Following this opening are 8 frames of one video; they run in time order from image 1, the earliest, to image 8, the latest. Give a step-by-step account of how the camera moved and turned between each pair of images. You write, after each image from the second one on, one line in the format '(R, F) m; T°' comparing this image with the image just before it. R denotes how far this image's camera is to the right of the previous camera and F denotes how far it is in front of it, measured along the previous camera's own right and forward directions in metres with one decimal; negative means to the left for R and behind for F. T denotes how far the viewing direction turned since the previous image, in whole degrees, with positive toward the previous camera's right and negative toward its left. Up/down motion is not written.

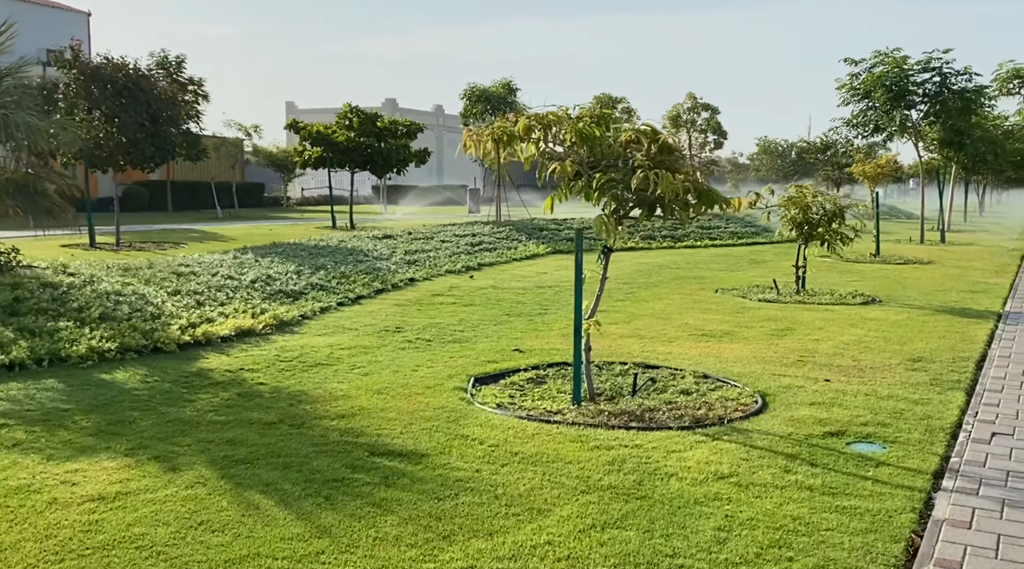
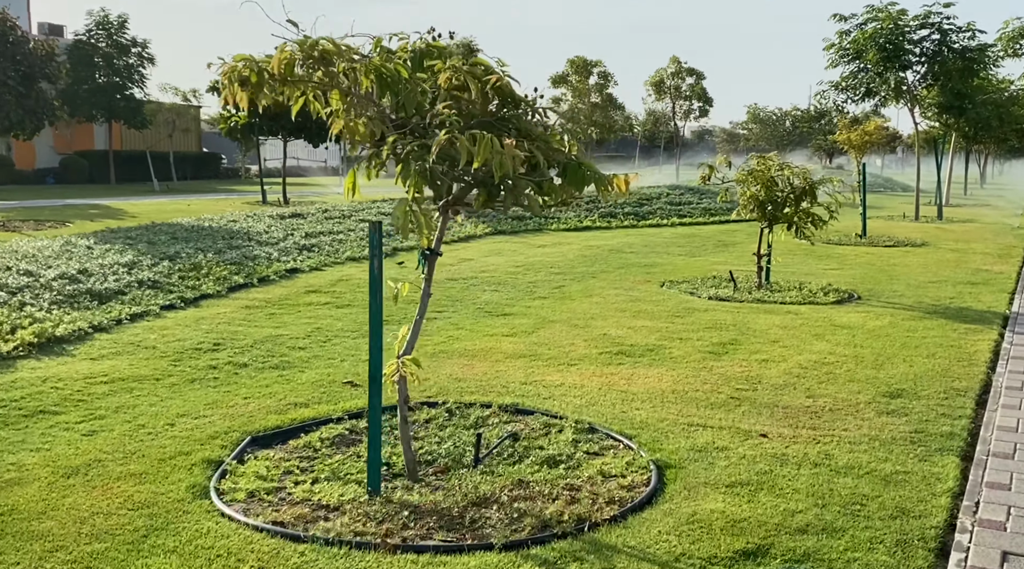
(+0.9, +2.0) m; 0°
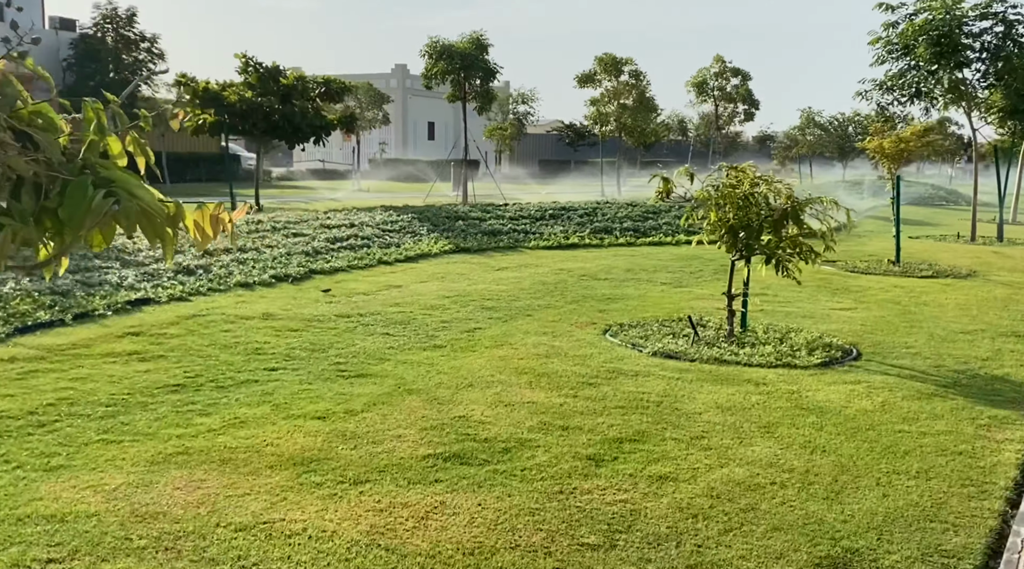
(+1.3, +2.1) m; -4°
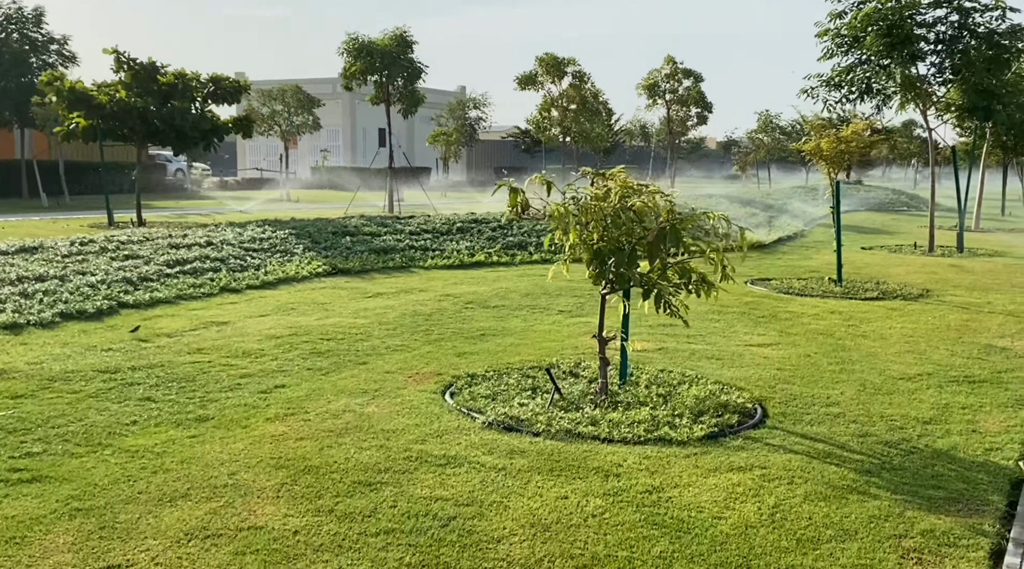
(+1.0, +1.7) m; +2°
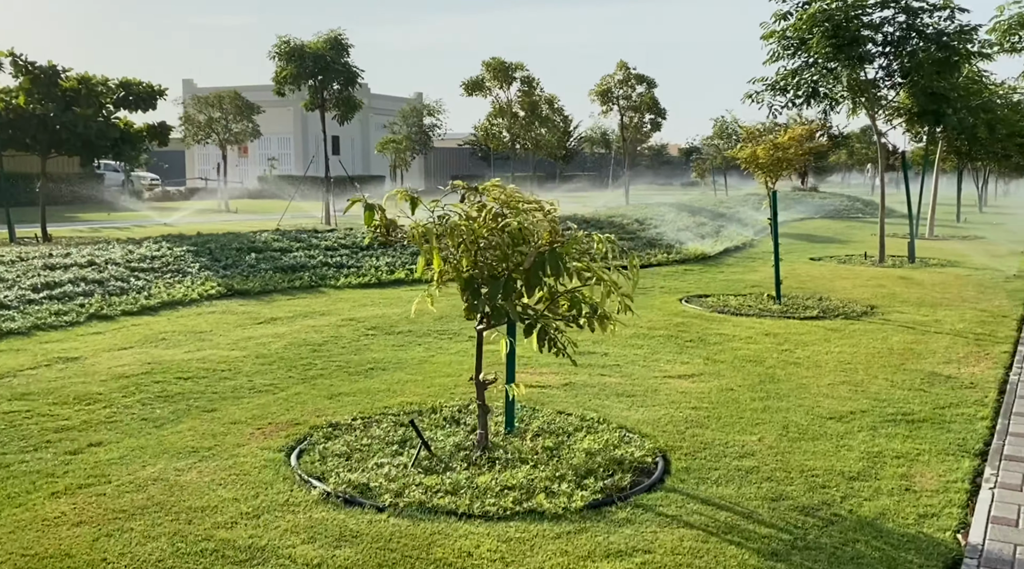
(+0.6, +0.9) m; +2°
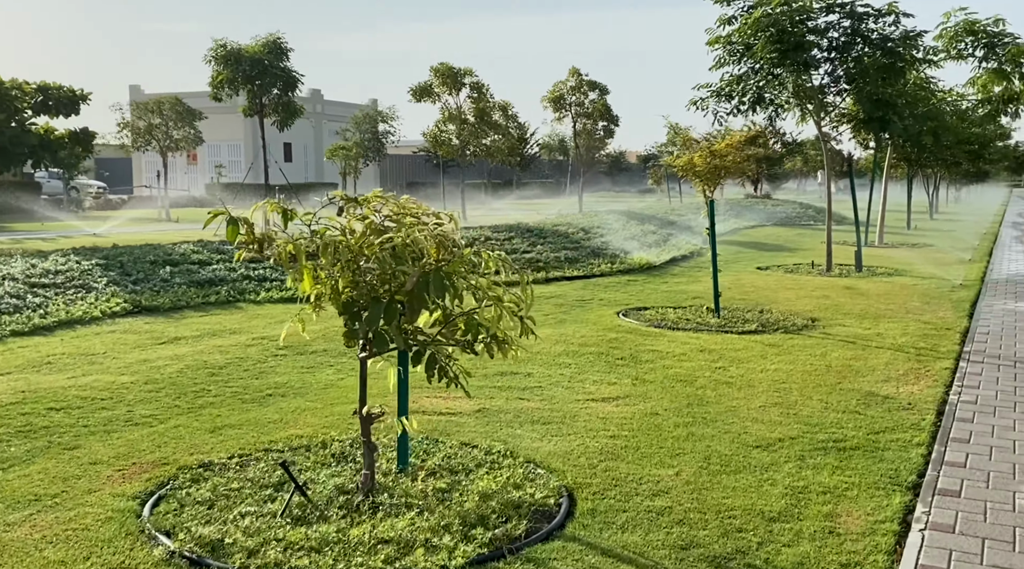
(+0.4, +0.5) m; +2°
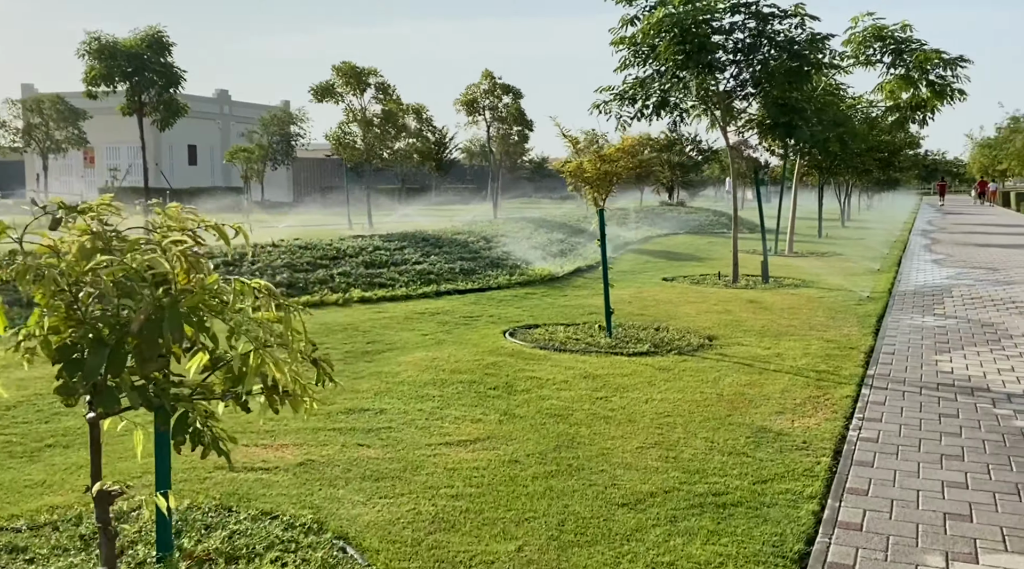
(+0.5, +0.9) m; +4°
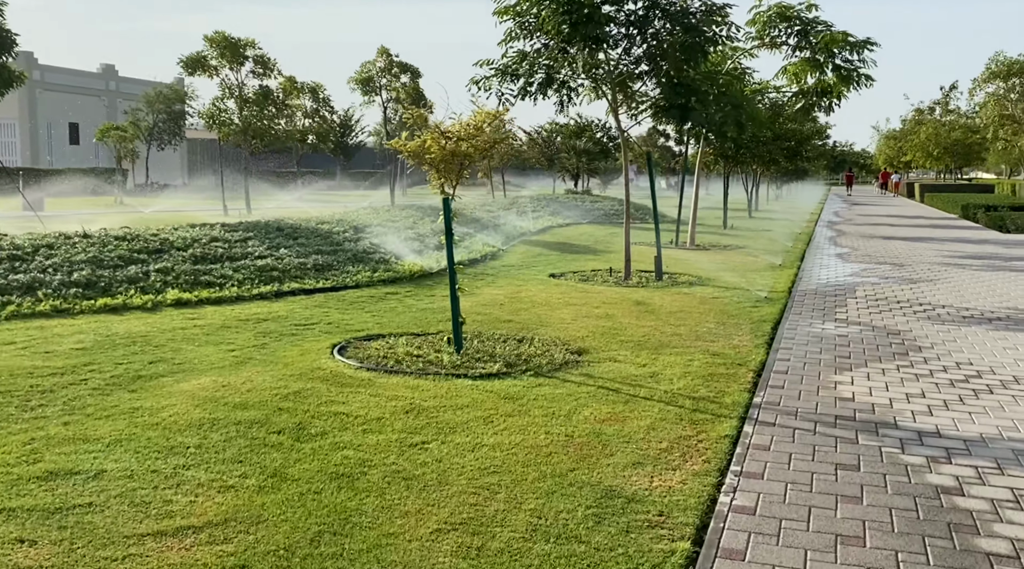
(+0.8, +1.6) m; +5°
